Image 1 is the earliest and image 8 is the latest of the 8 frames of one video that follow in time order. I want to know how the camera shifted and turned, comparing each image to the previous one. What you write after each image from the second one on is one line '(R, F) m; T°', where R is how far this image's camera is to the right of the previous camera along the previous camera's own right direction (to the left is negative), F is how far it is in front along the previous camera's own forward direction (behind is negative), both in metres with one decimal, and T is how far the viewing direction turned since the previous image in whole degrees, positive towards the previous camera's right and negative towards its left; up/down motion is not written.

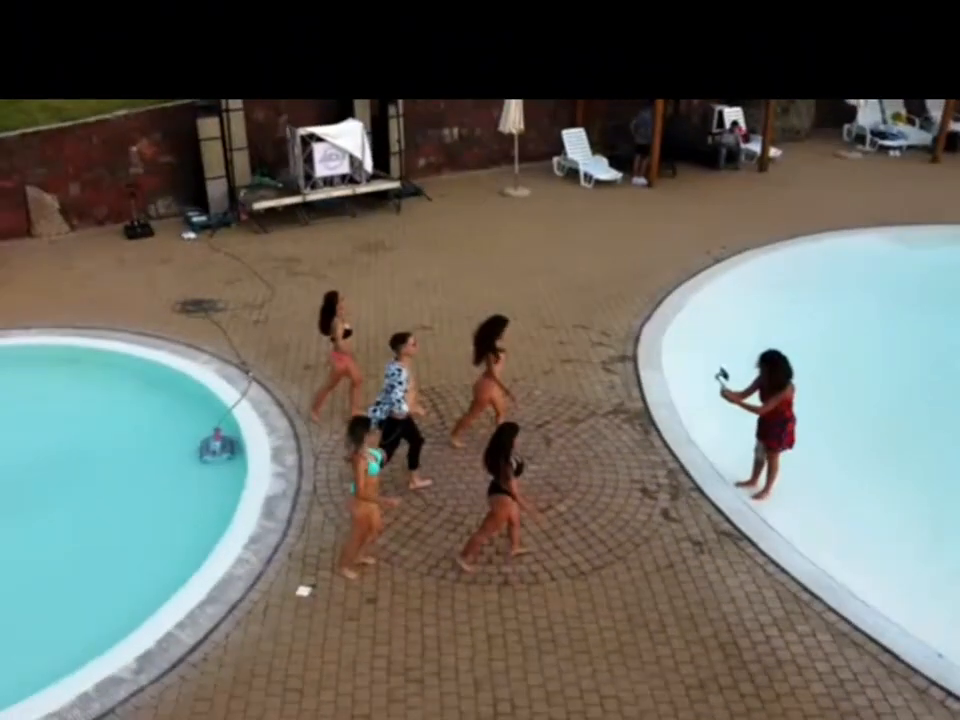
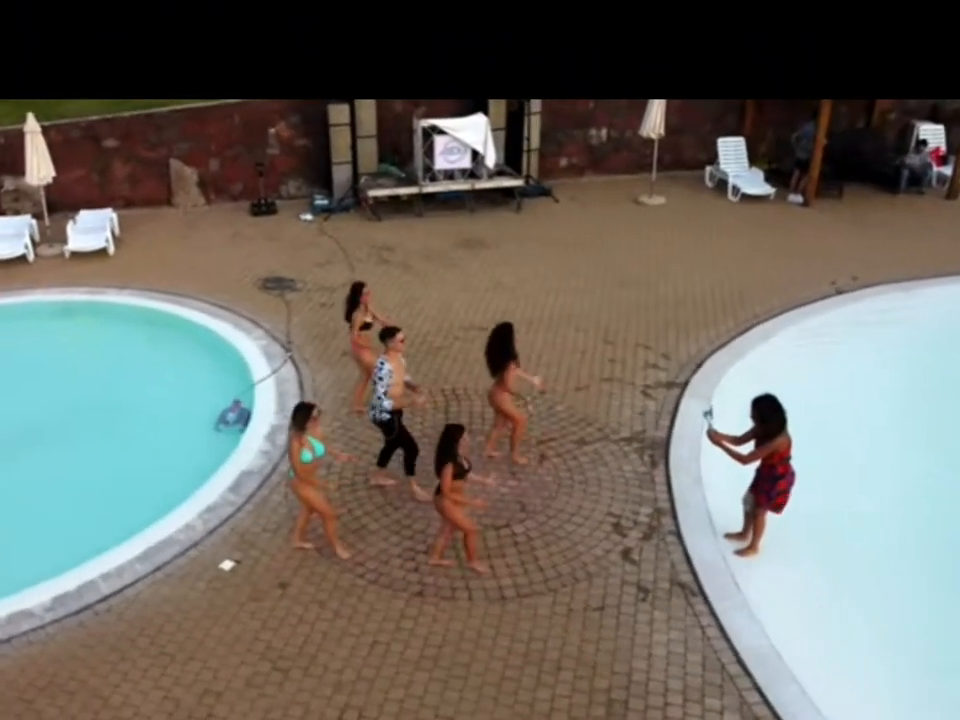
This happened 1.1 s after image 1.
(+1.9, +0.3) m; -14°
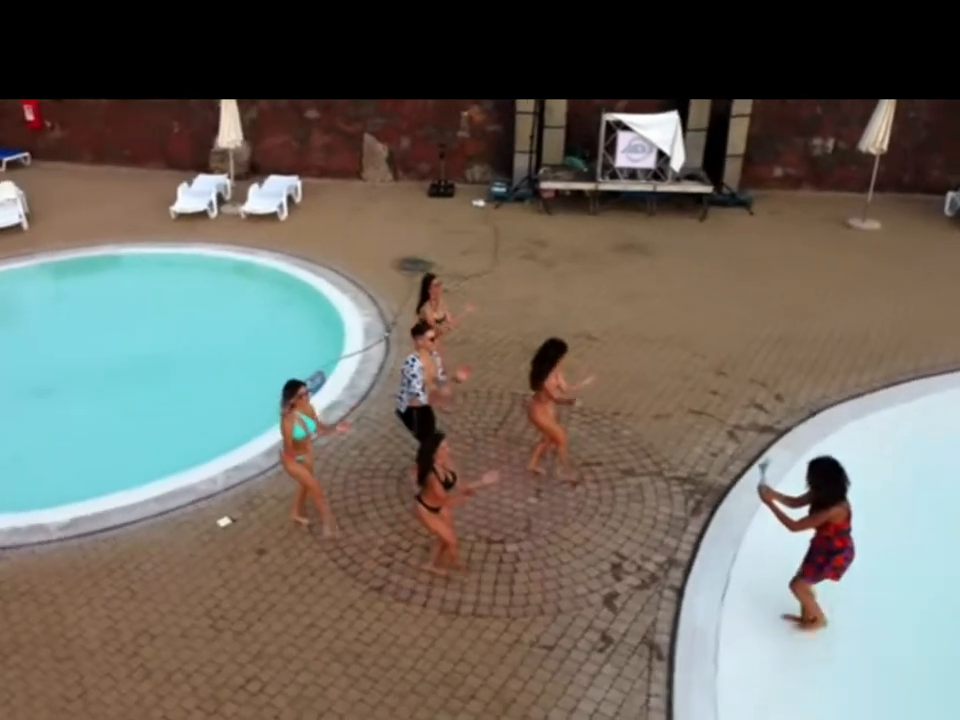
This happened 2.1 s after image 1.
(+1.9, +0.4) m; -17°
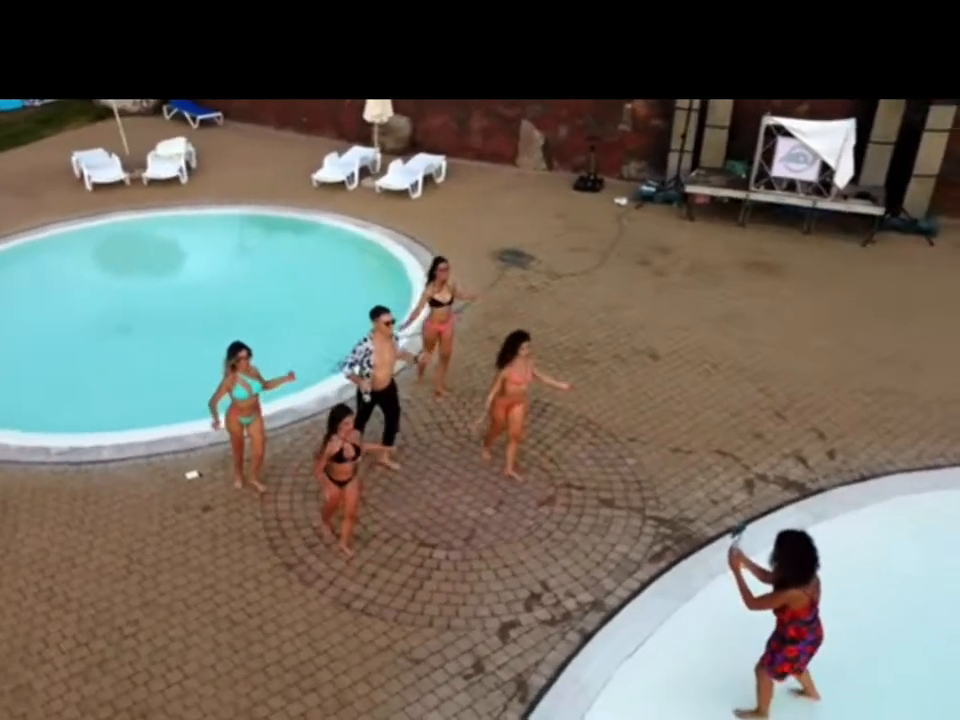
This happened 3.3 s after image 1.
(+2.2, +0.5) m; -16°
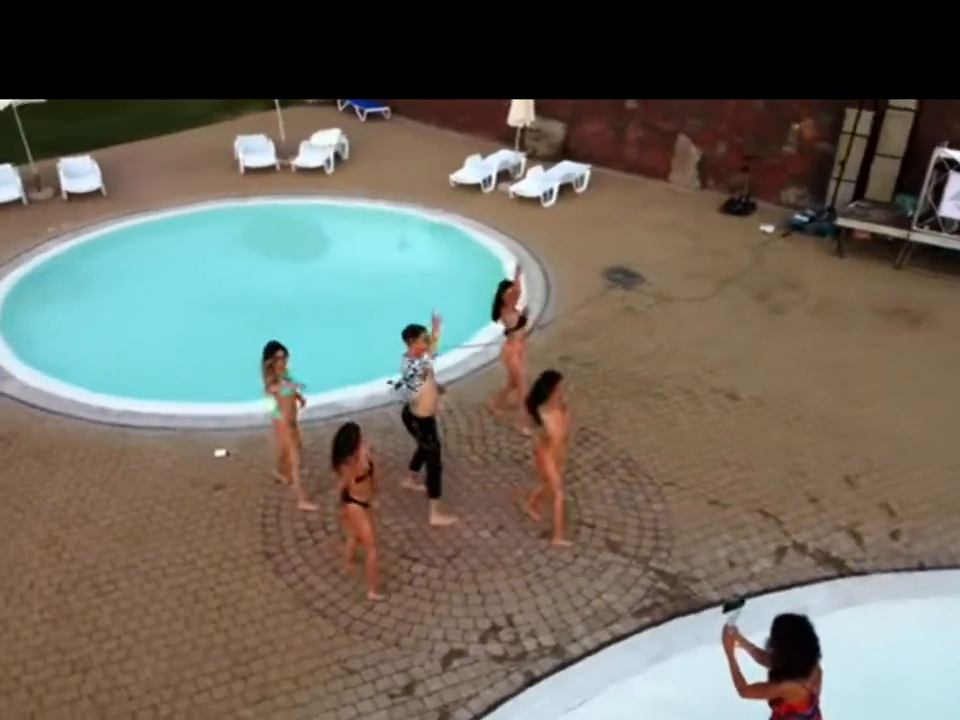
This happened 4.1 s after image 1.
(+1.5, +0.3) m; -13°
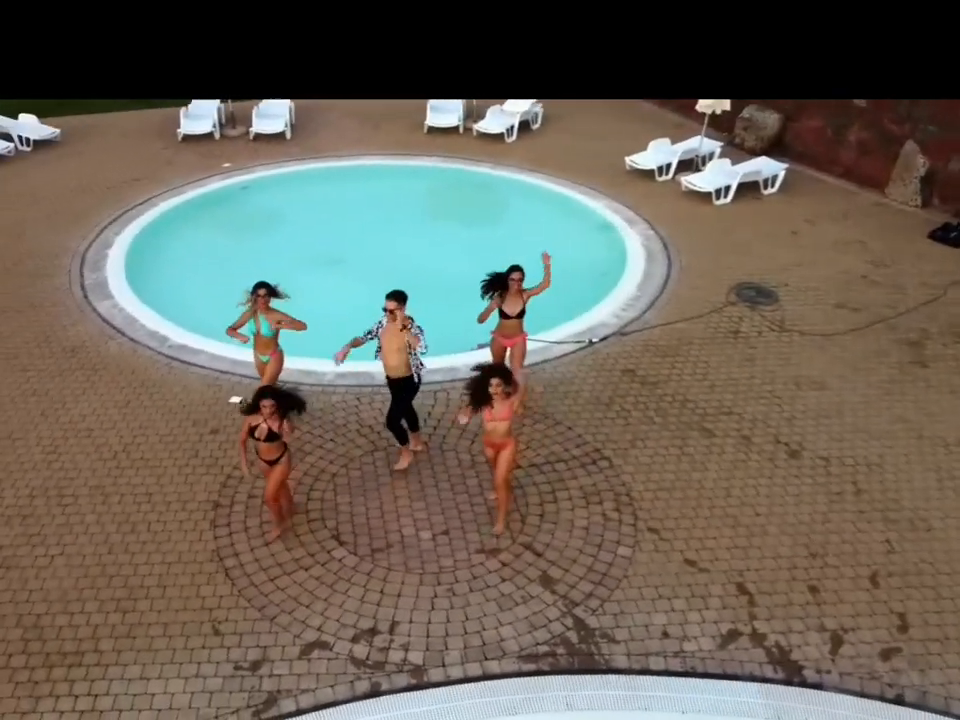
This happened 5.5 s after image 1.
(+2.3, +0.6) m; -17°
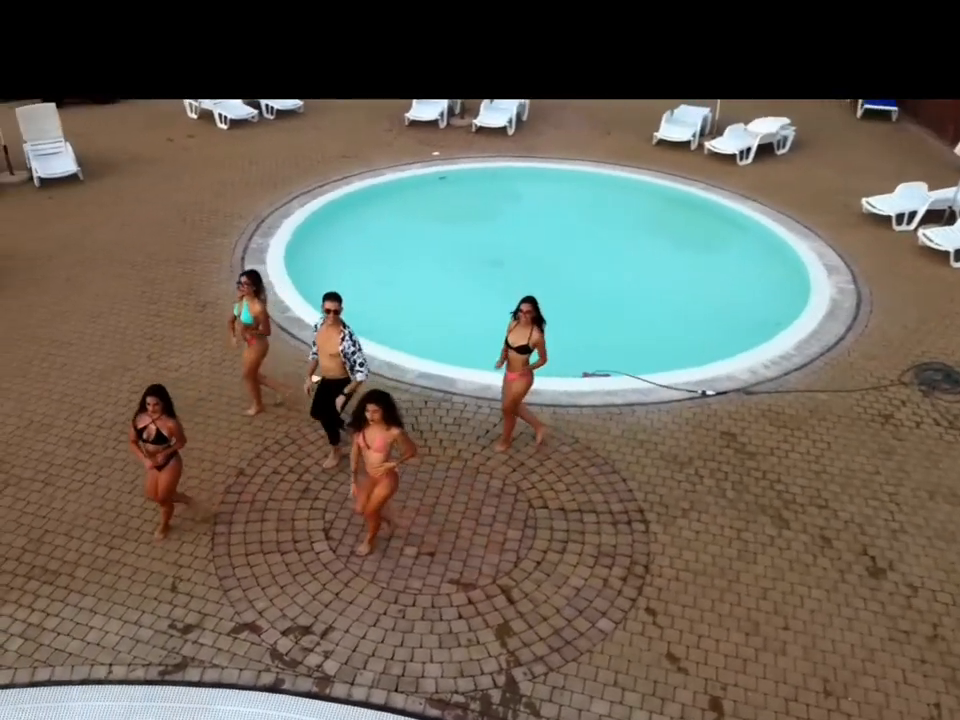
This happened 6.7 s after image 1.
(+2.1, +0.6) m; -19°
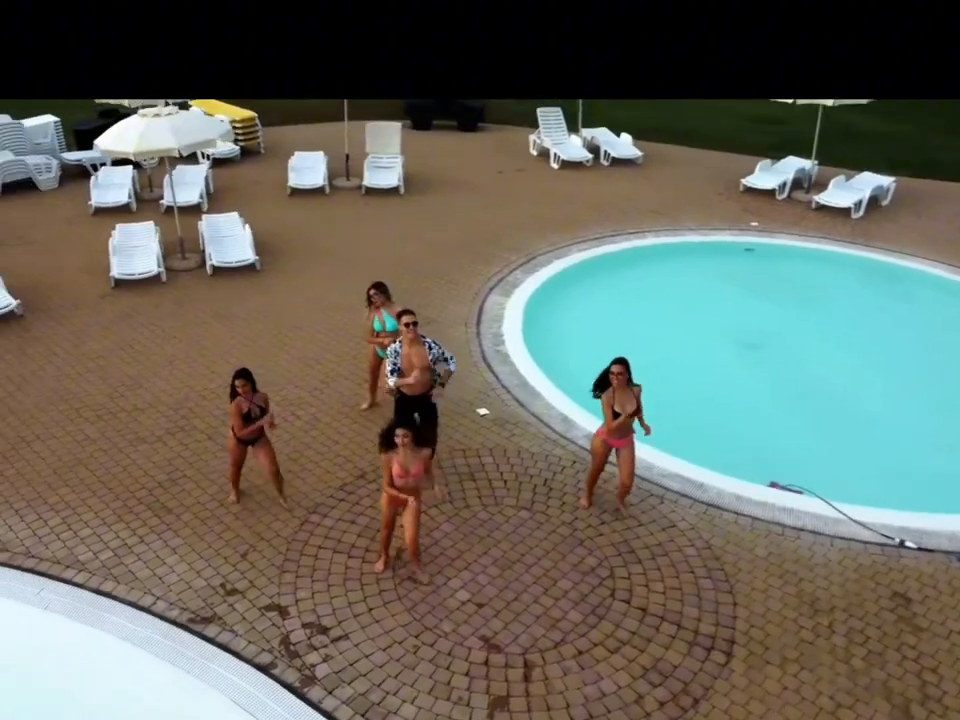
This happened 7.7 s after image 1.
(+2.2, +0.6) m; -25°
